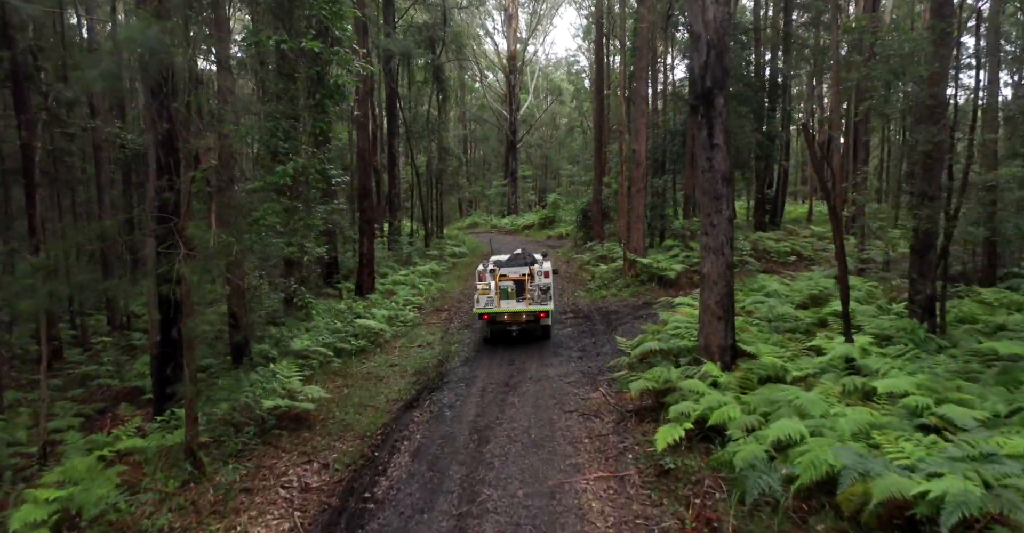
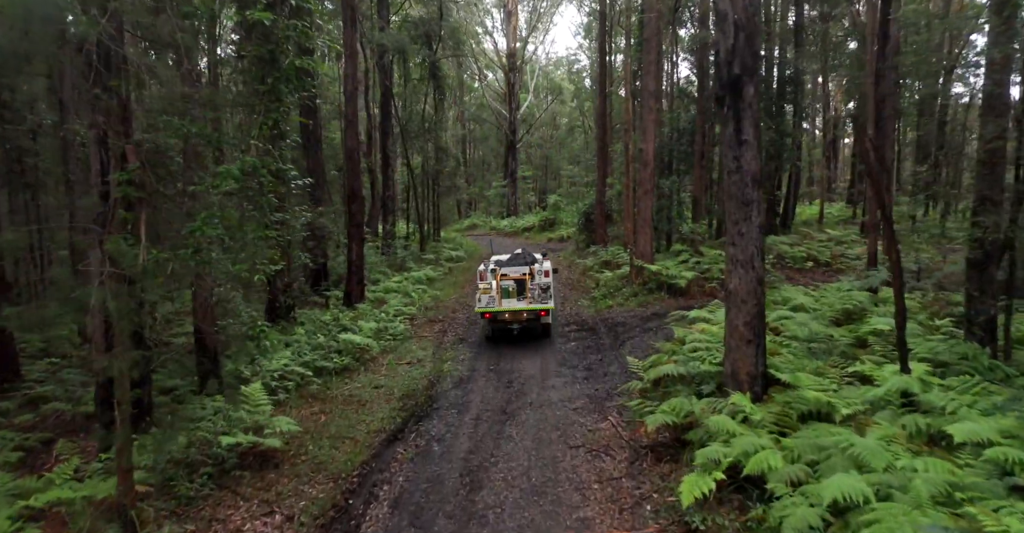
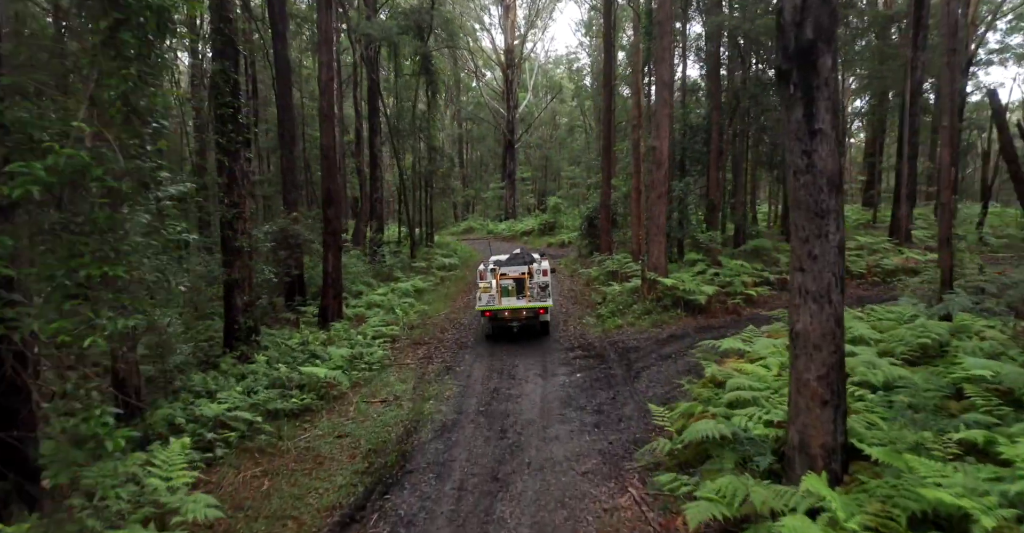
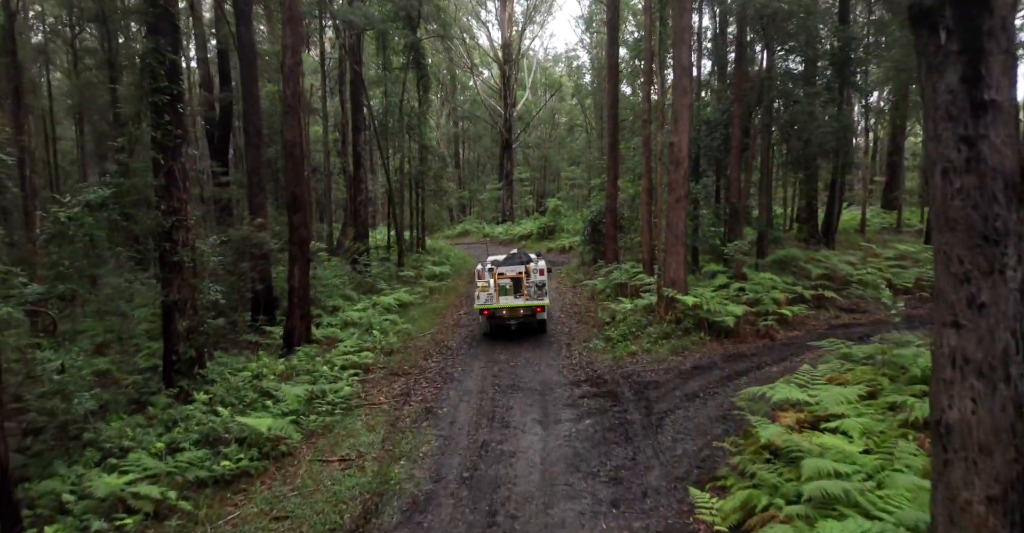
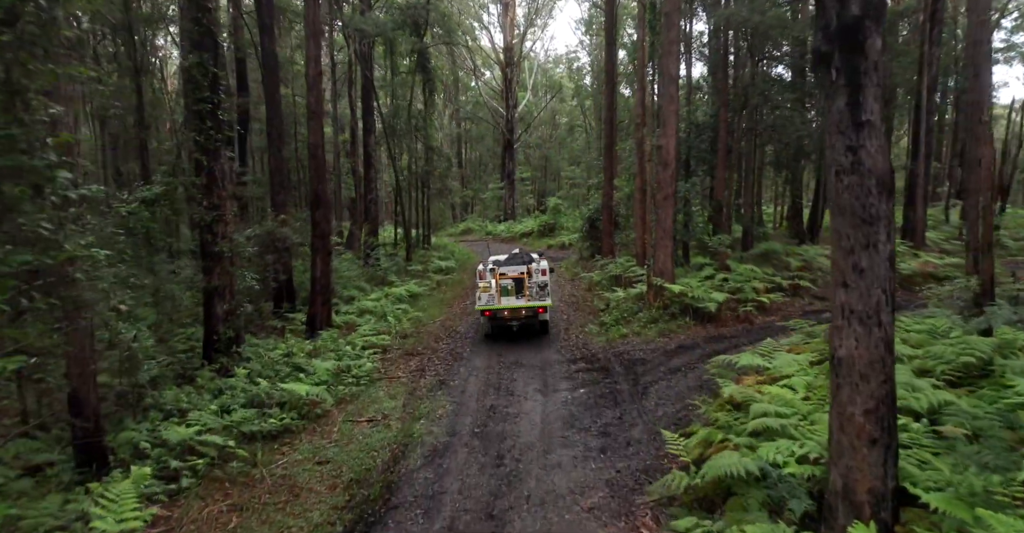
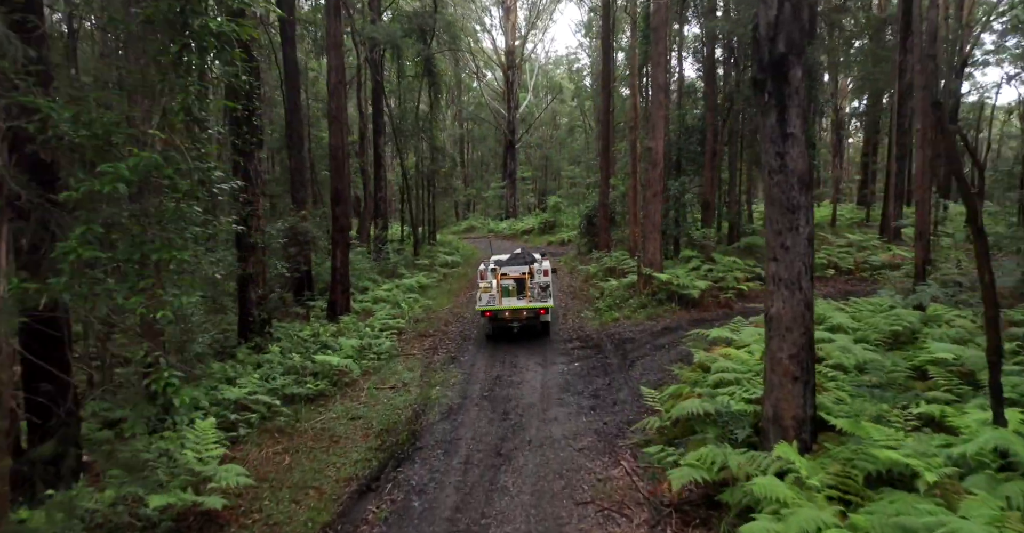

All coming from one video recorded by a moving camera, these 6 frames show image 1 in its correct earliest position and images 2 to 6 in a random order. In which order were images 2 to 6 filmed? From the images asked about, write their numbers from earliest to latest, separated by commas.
2, 6, 3, 5, 4
